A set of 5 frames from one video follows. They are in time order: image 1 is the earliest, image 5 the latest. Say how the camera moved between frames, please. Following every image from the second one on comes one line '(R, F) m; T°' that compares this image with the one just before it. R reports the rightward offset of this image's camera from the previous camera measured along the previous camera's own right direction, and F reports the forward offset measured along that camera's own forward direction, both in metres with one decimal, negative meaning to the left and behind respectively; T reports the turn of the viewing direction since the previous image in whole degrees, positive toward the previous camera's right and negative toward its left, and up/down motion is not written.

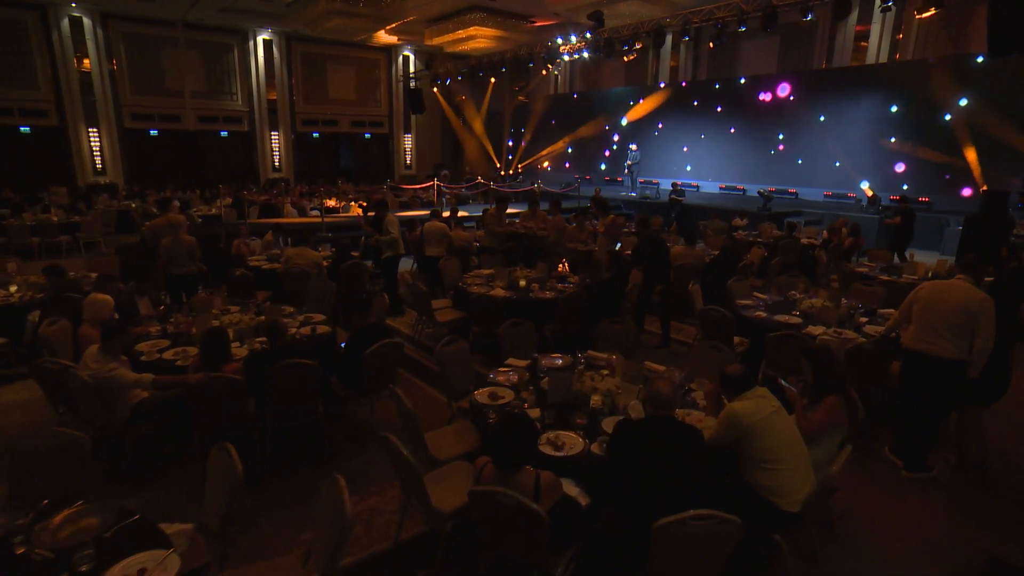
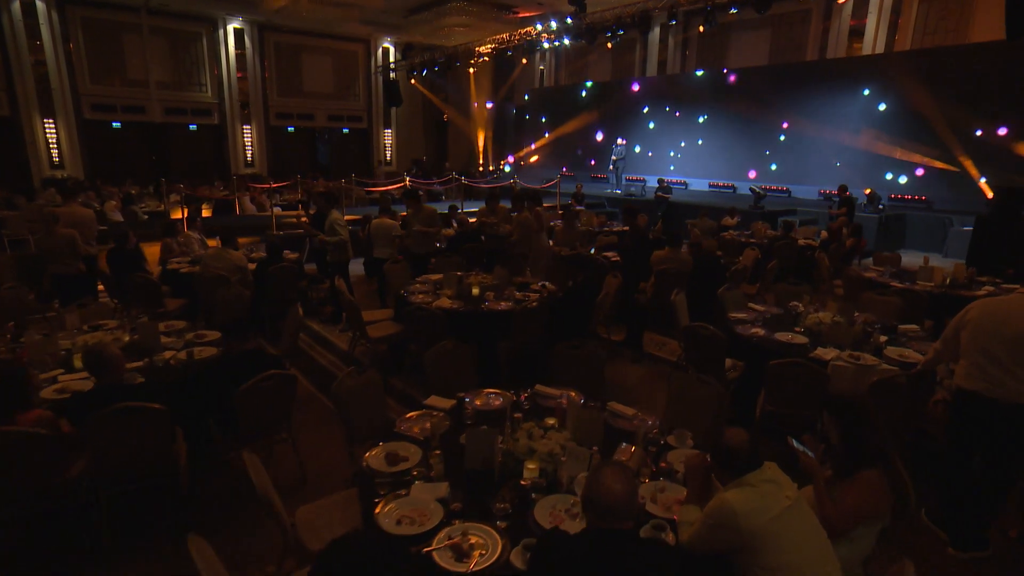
(+0.5, +1.1) m; +1°
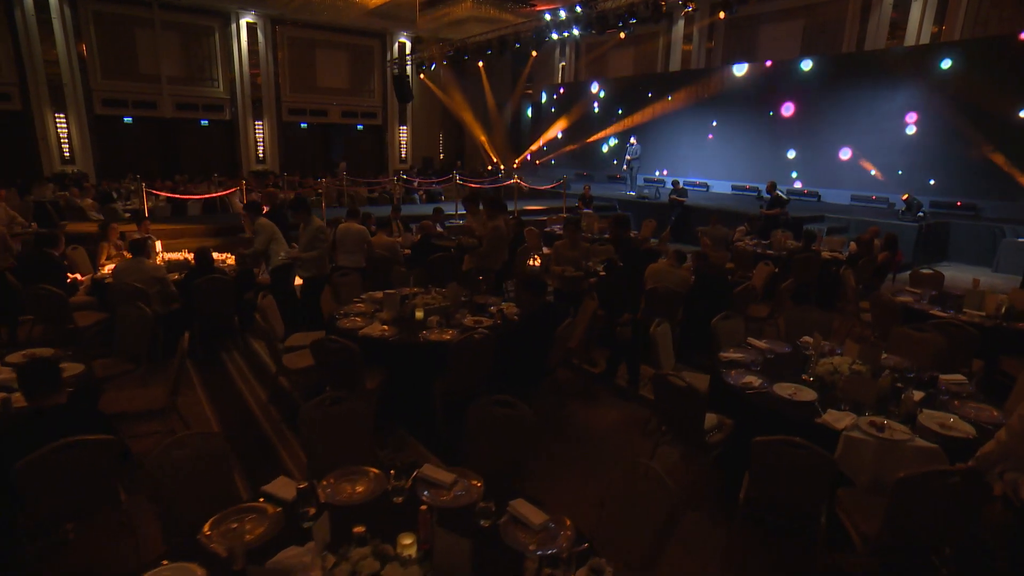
(+0.7, +1.0) m; -3°
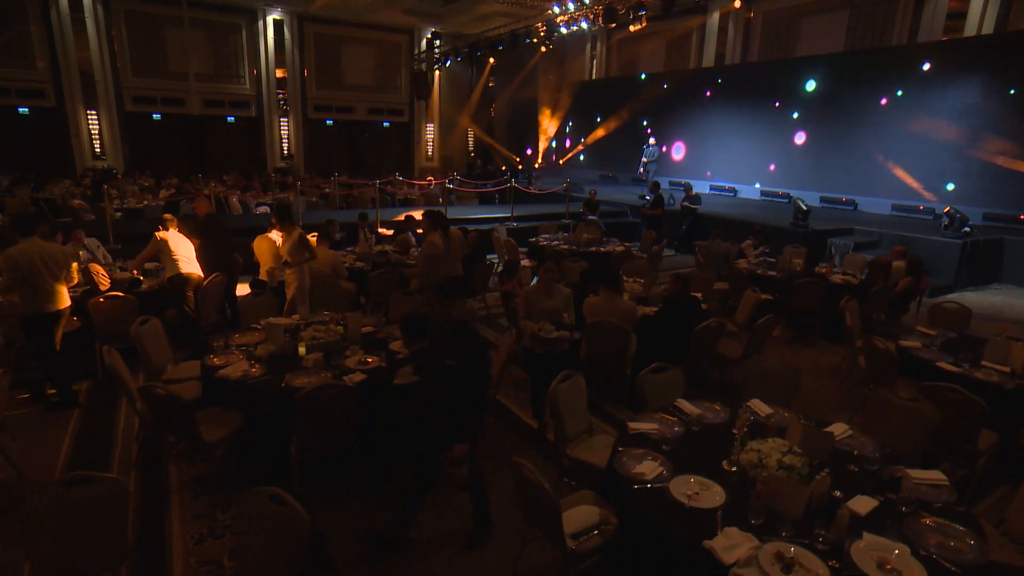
(+1.2, +0.9) m; -5°
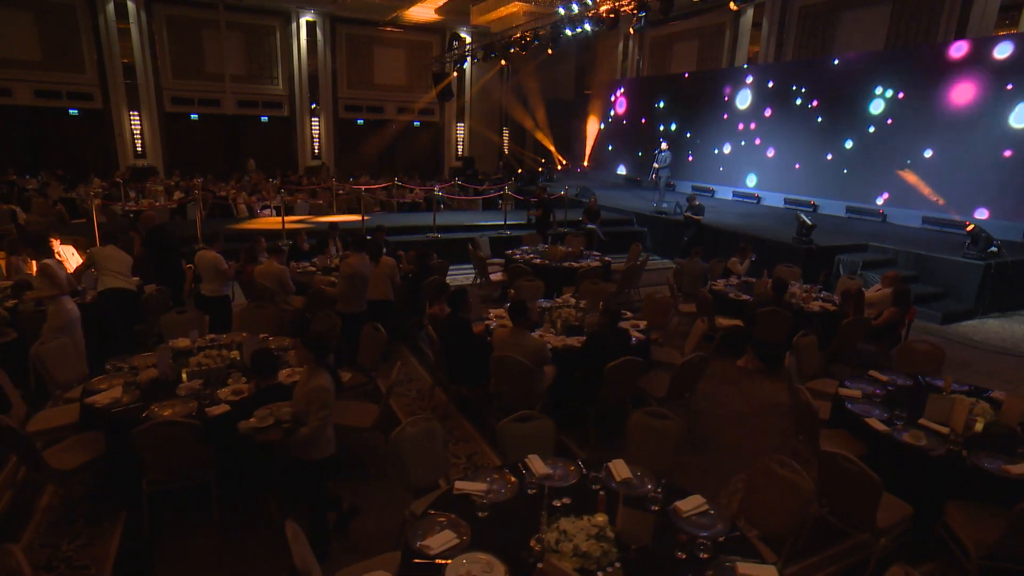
(+1.3, +0.3) m; -5°
